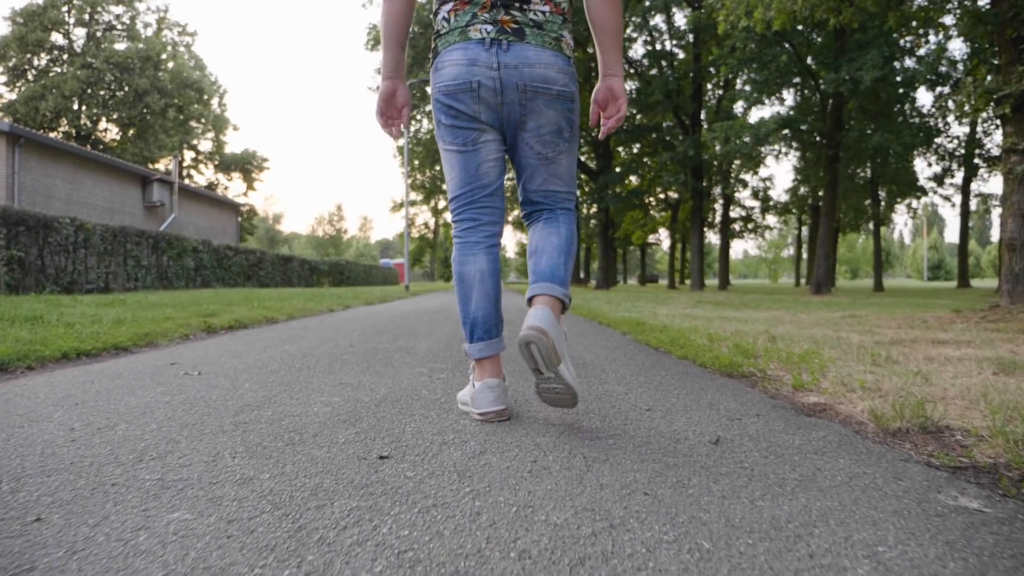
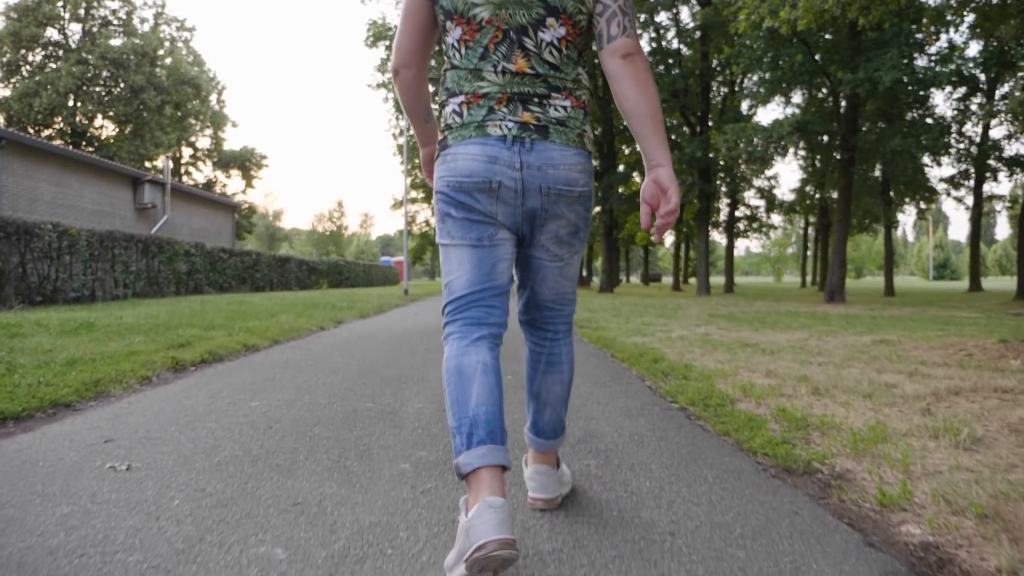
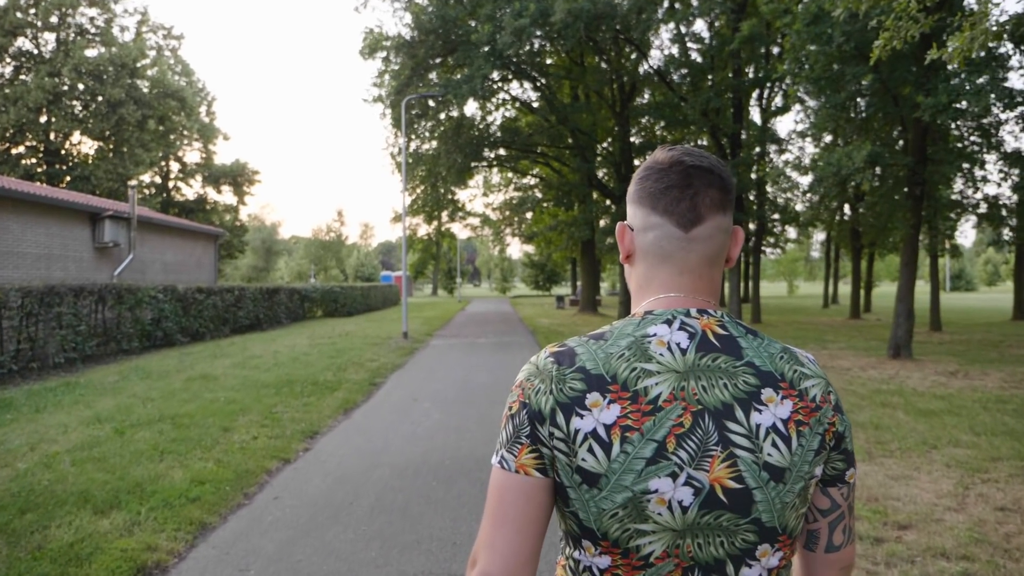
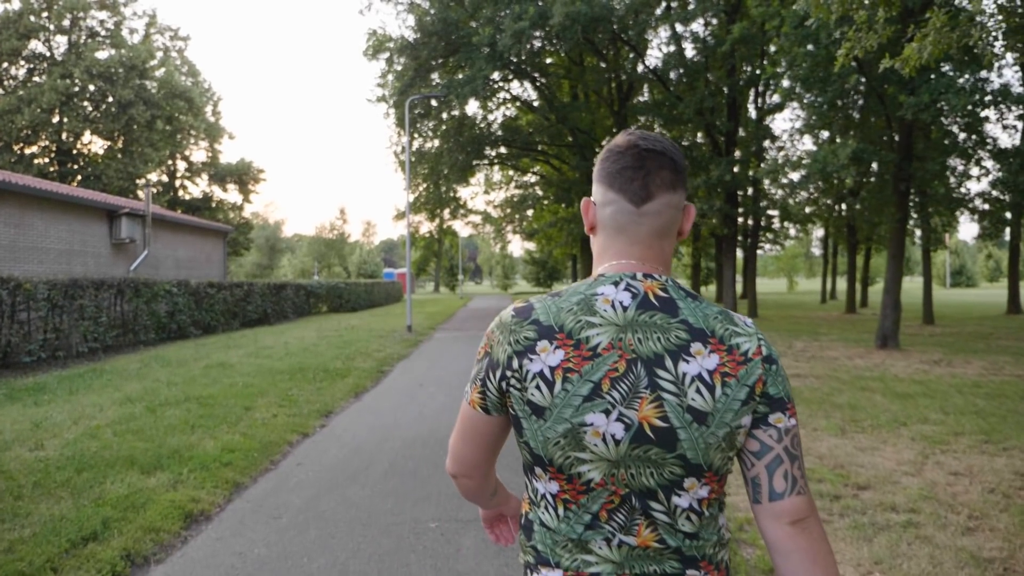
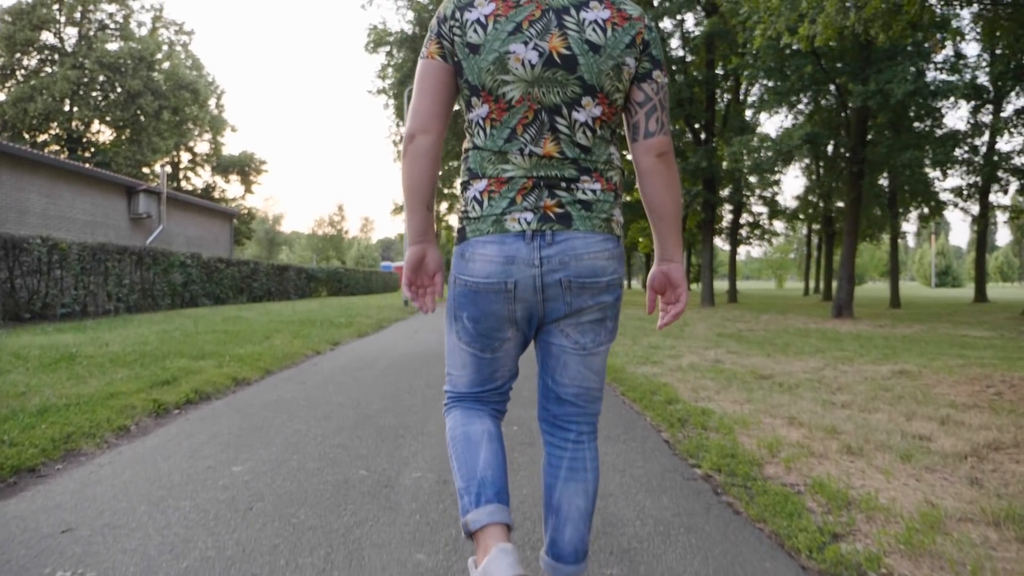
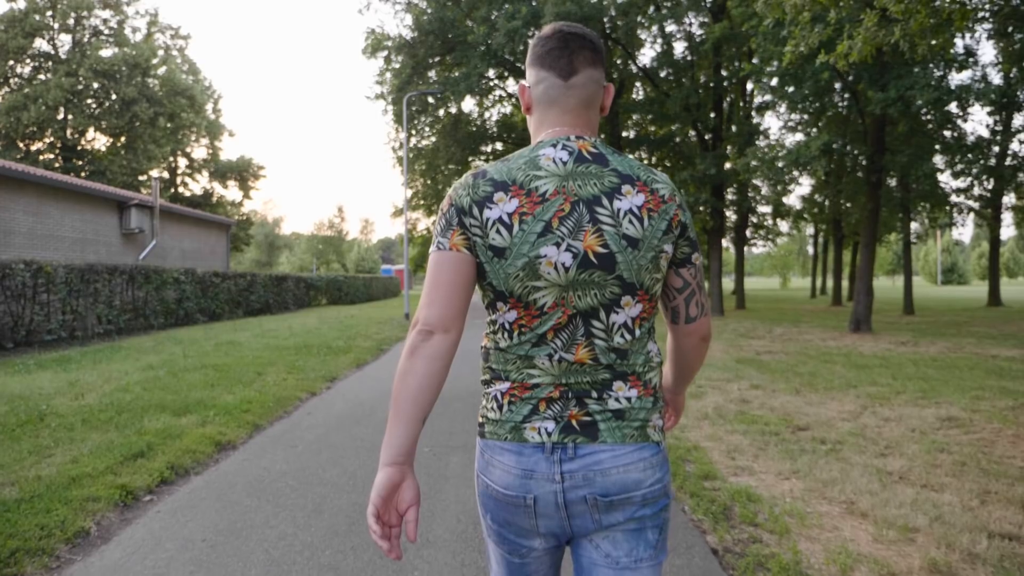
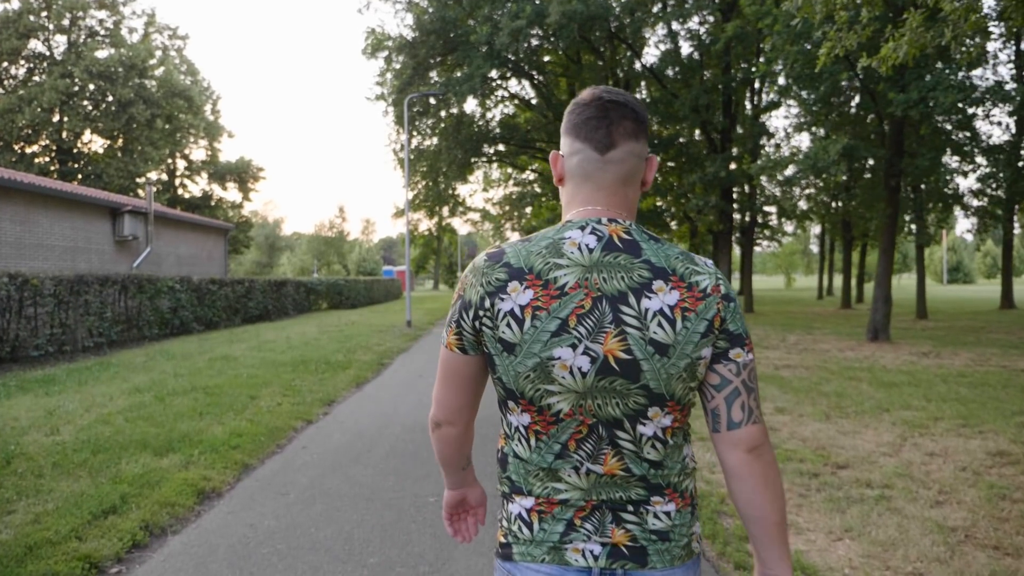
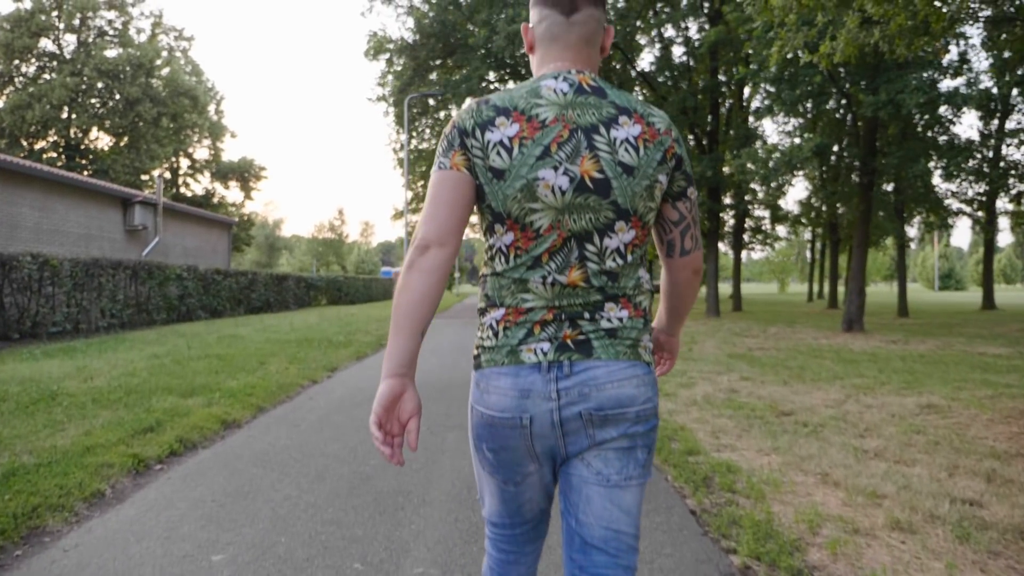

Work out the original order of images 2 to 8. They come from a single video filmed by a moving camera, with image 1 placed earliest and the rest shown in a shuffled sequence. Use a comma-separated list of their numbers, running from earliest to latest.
2, 5, 8, 6, 7, 4, 3
